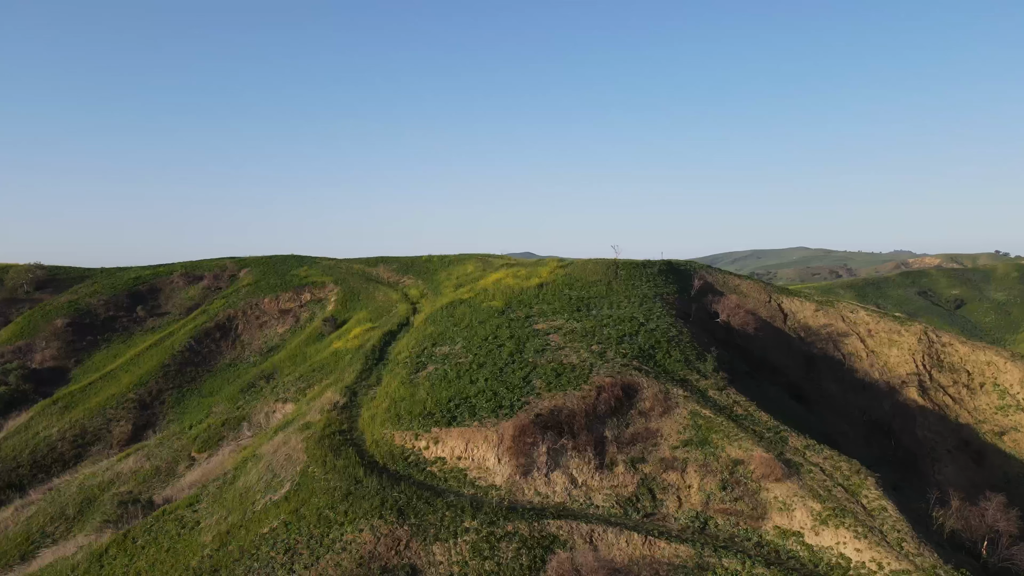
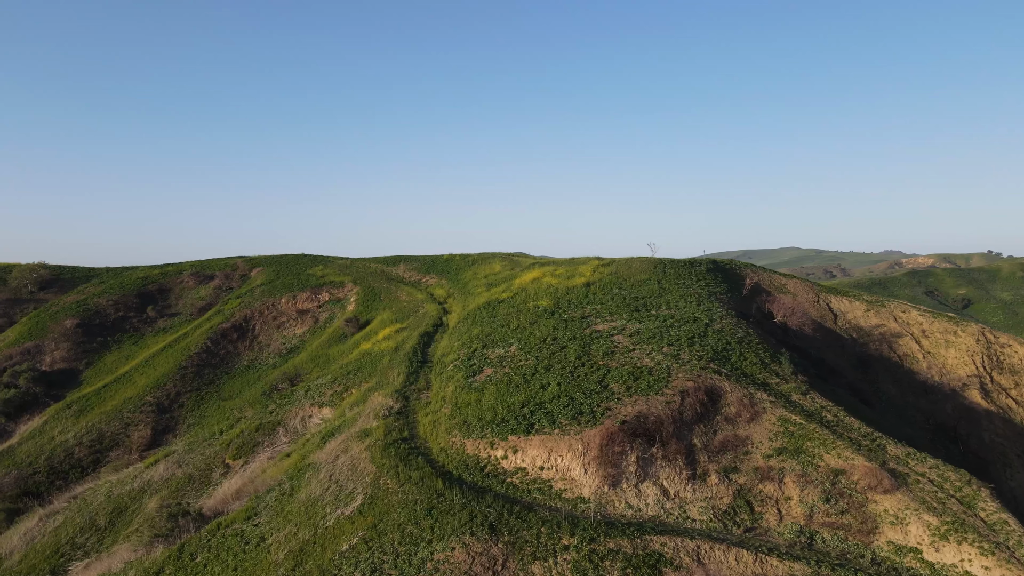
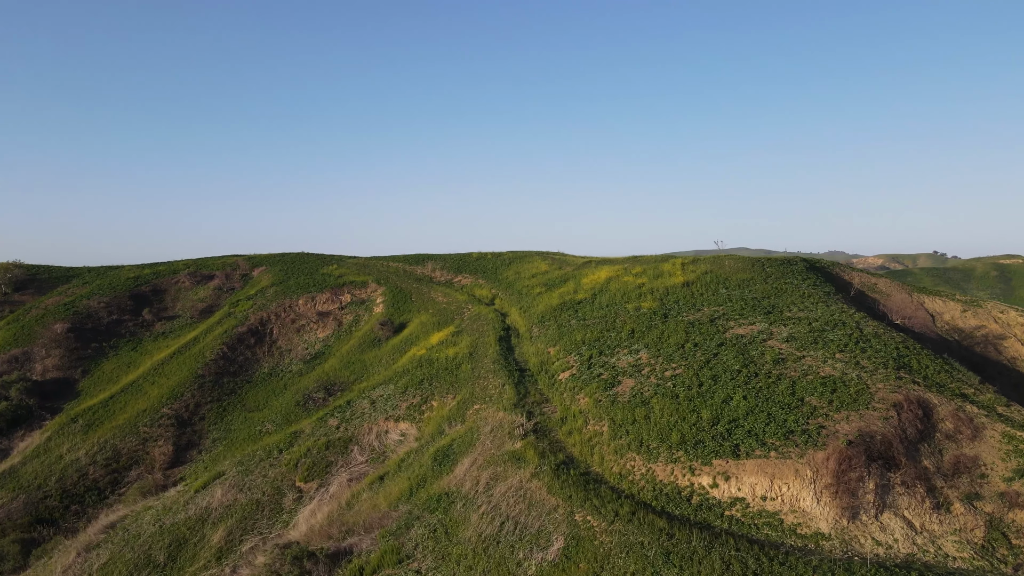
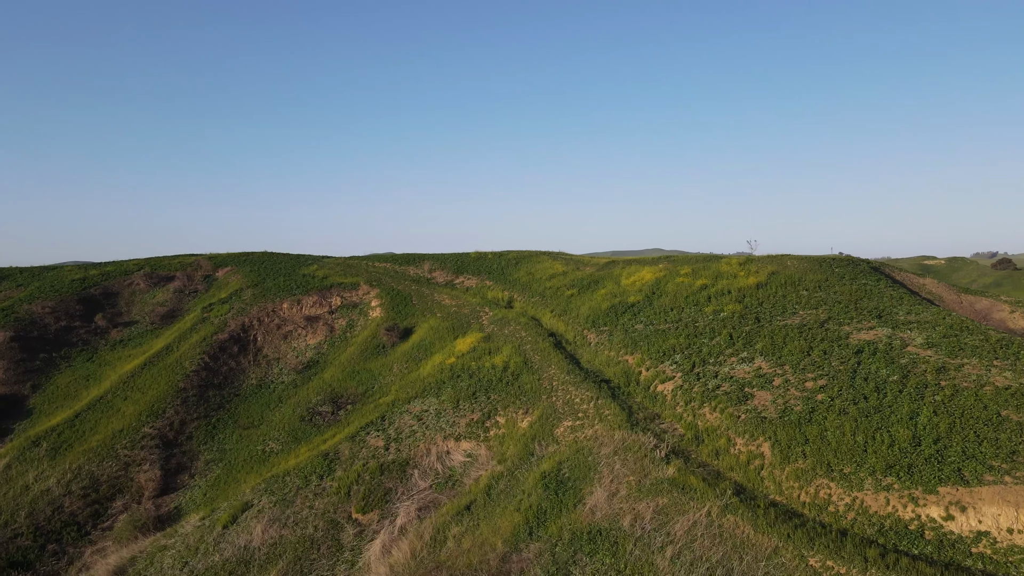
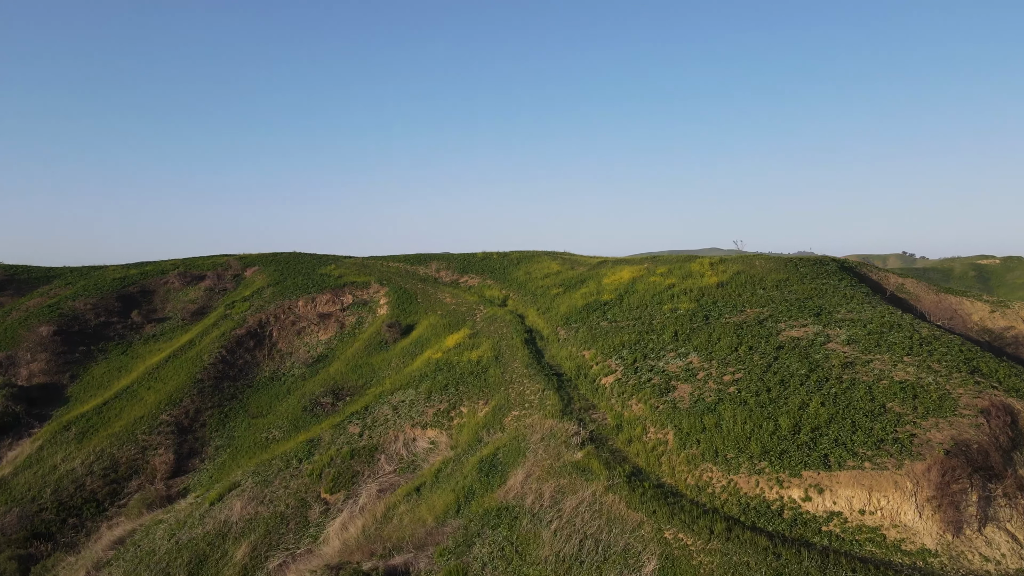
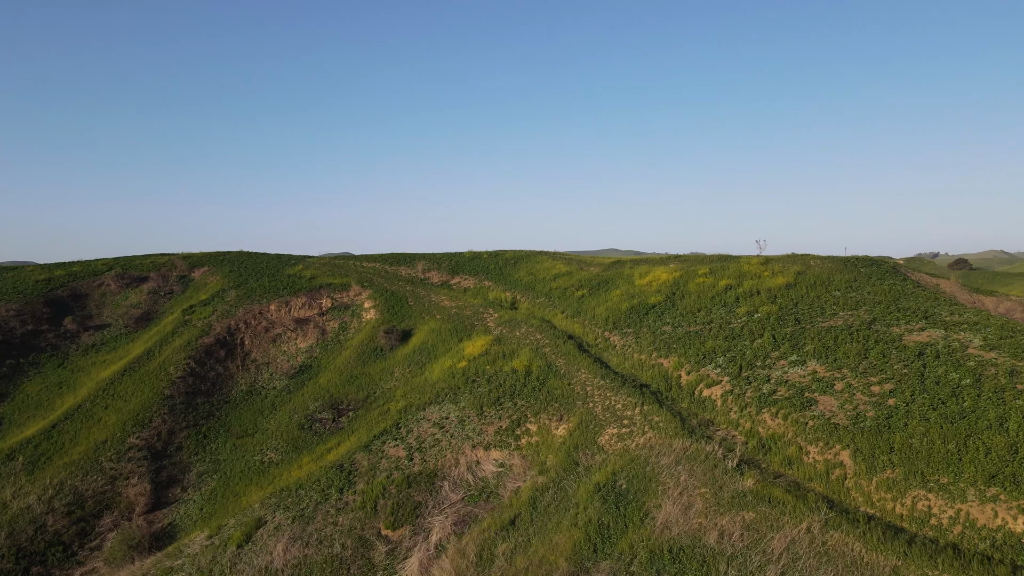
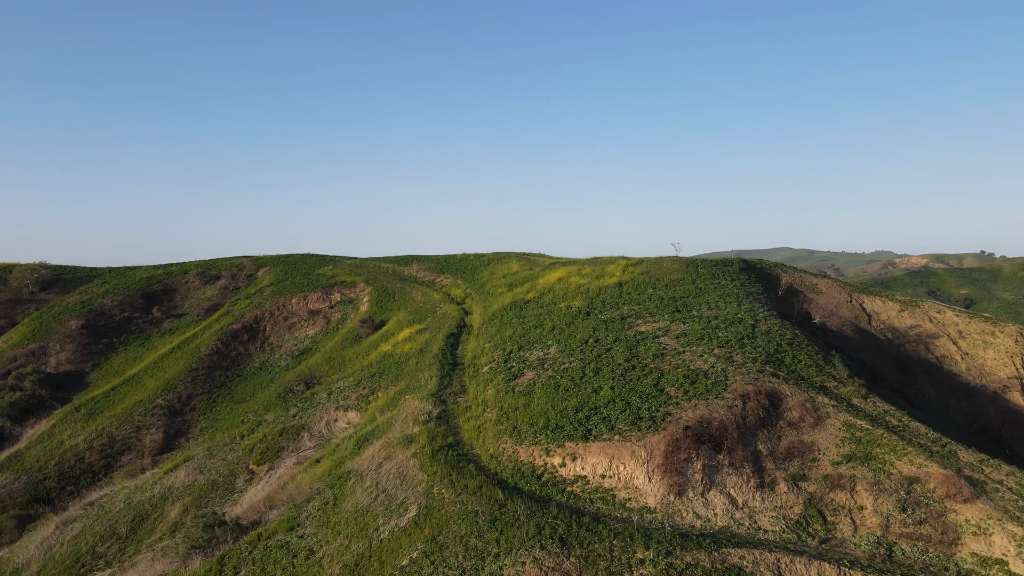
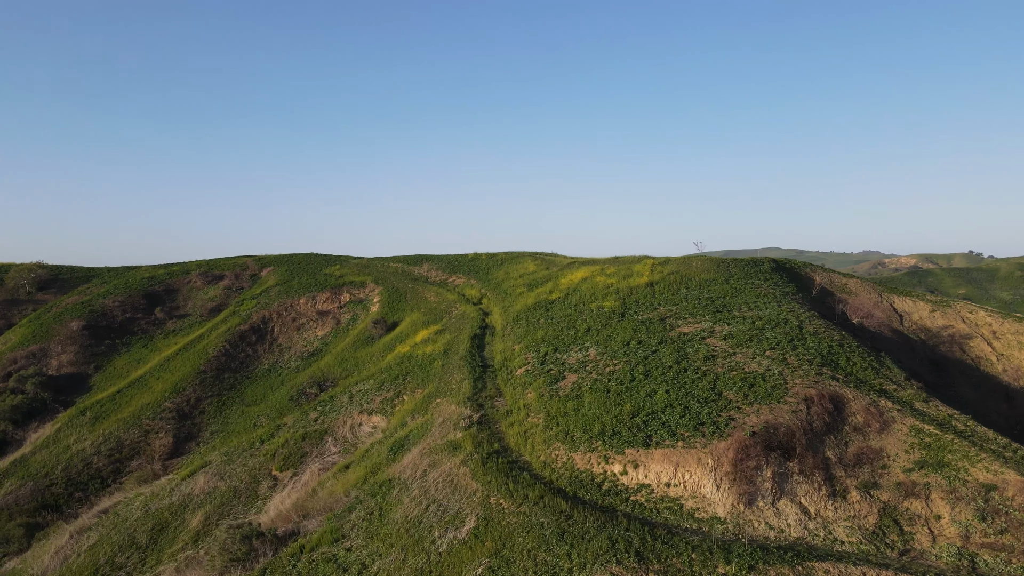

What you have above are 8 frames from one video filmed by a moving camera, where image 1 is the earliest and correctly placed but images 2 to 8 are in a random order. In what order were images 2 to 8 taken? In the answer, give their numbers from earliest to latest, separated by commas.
2, 7, 8, 3, 5, 4, 6
